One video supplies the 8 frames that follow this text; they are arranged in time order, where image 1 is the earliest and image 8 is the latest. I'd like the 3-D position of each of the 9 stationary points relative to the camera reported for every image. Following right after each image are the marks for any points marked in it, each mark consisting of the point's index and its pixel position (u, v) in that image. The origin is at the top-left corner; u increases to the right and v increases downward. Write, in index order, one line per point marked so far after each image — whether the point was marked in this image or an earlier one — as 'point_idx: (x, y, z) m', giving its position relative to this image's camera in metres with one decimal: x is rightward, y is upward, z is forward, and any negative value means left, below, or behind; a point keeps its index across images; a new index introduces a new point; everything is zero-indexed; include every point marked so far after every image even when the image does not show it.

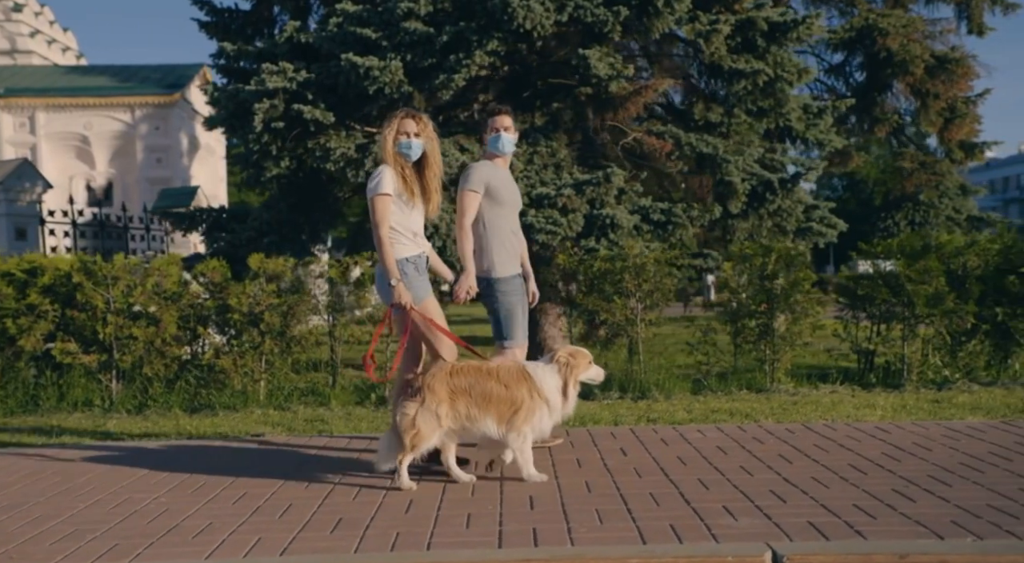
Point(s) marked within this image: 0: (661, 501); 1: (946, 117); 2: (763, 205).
0: (+0.7, -1.1, +4.5) m
1: (+8.7, +3.3, +18.7) m
2: (+3.3, +1.0, +12.4) m
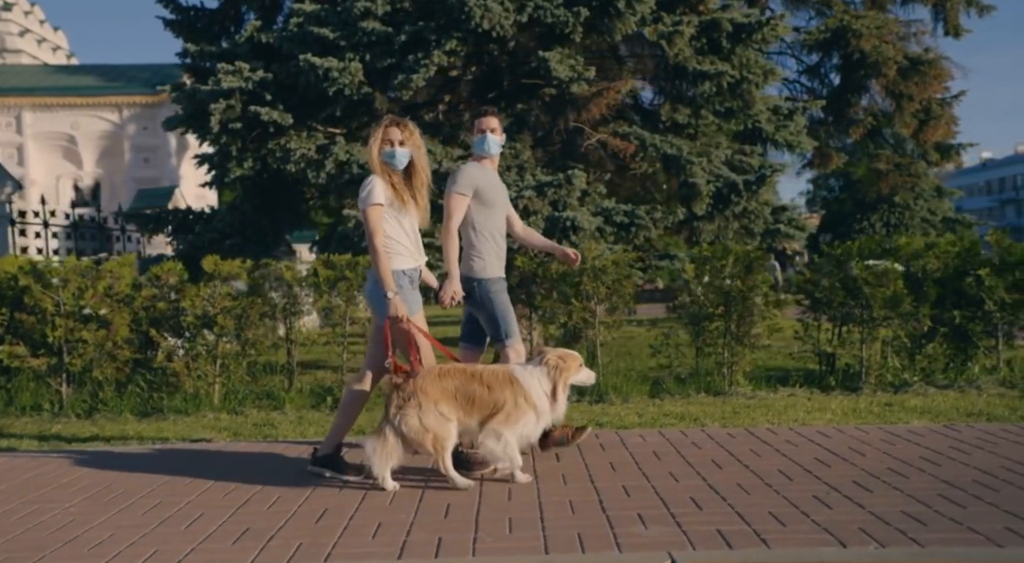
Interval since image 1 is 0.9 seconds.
0: (+0.3, -1.1, +4.5) m
1: (+8.2, +3.3, +18.7) m
2: (+2.8, +1.0, +12.4) m
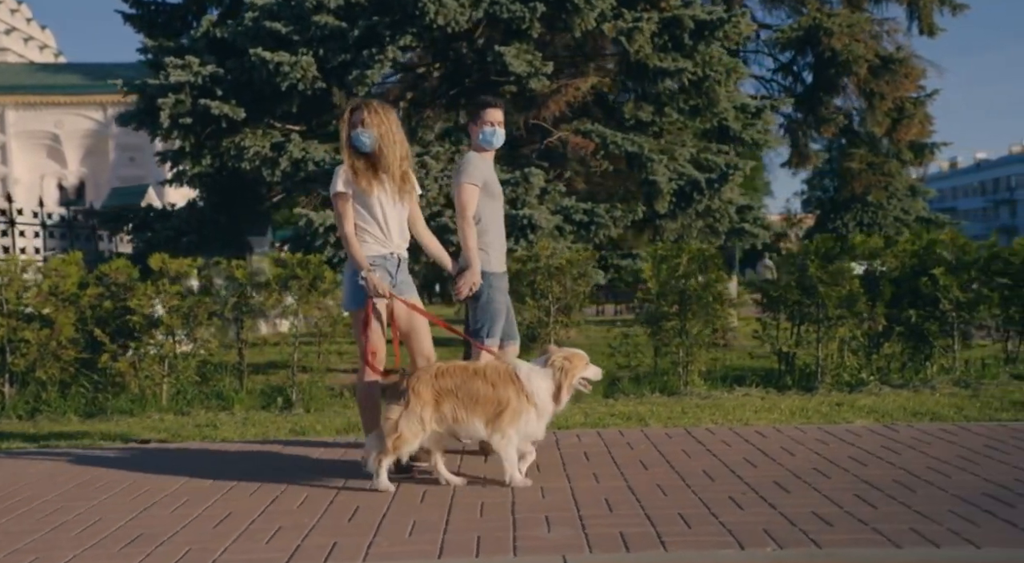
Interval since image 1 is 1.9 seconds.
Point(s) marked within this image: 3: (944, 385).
0: (-0.1, -1.1, +4.4) m
1: (+7.6, +3.3, +18.7) m
2: (+2.3, +1.0, +12.3) m
3: (+4.1, -1.0, +8.9) m
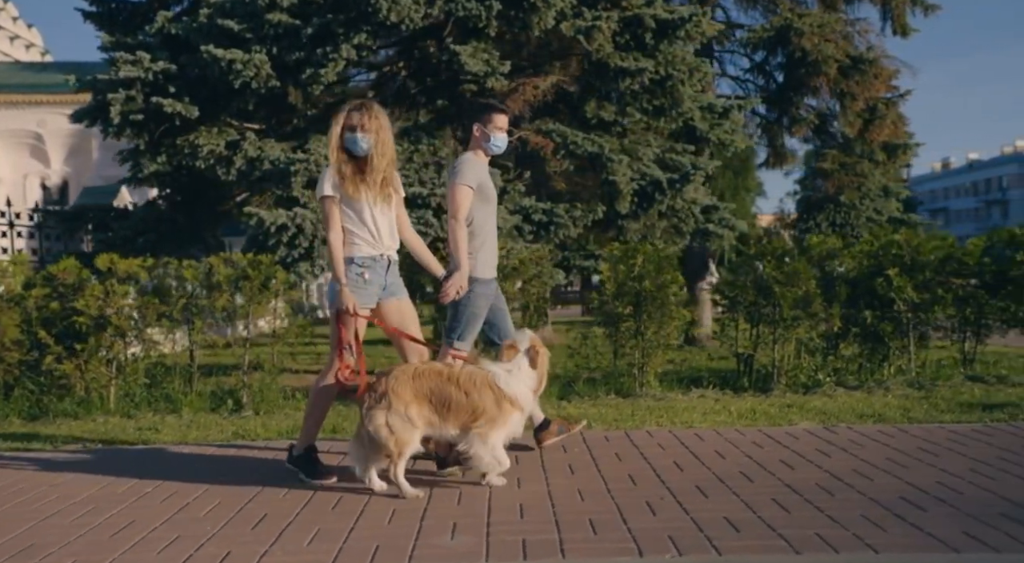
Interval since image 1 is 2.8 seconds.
0: (-0.5, -1.1, +4.3) m
1: (+7.1, +3.3, +18.7) m
2: (+1.8, +1.0, +12.3) m
3: (+3.6, -1.0, +8.9) m
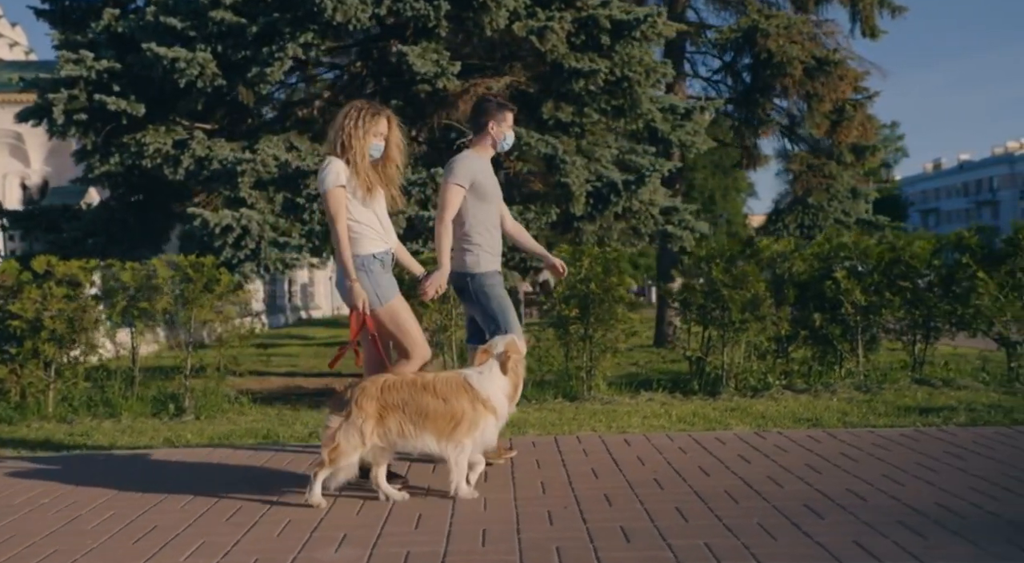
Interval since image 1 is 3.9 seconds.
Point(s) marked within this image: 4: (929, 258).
0: (-1.0, -1.1, +4.2) m
1: (+6.4, +3.2, +18.7) m
2: (+1.2, +1.0, +12.2) m
3: (+3.1, -1.0, +8.8) m
4: (+4.1, +0.2, +9.3) m
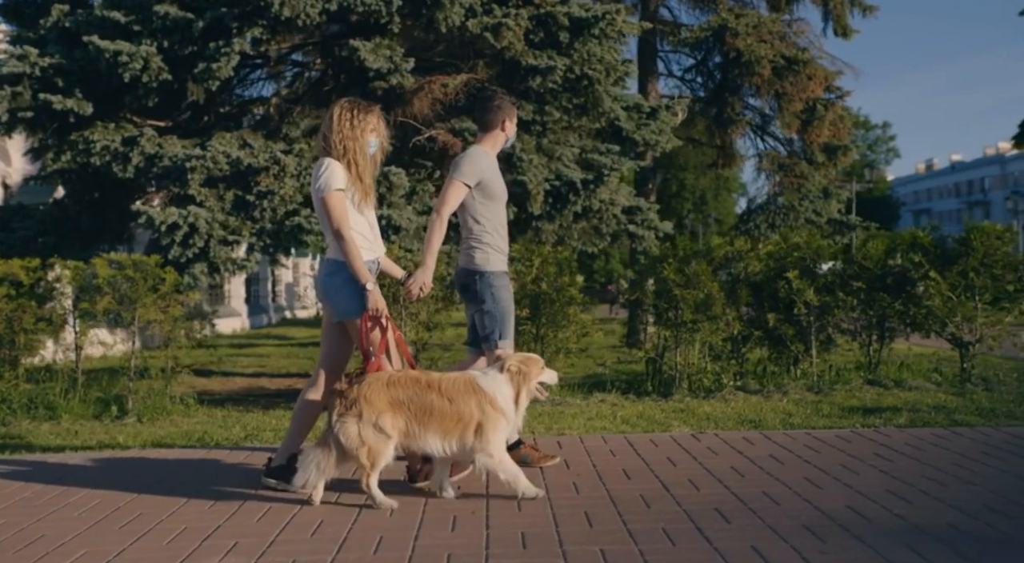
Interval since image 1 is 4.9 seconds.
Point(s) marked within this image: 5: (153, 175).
0: (-1.4, -1.1, +4.1) m
1: (+5.8, +3.2, +18.6) m
2: (+0.7, +1.0, +12.1) m
3: (+2.6, -1.0, +8.8) m
4: (+3.6, +0.2, +9.2) m
5: (-4.0, +1.2, +10.5) m
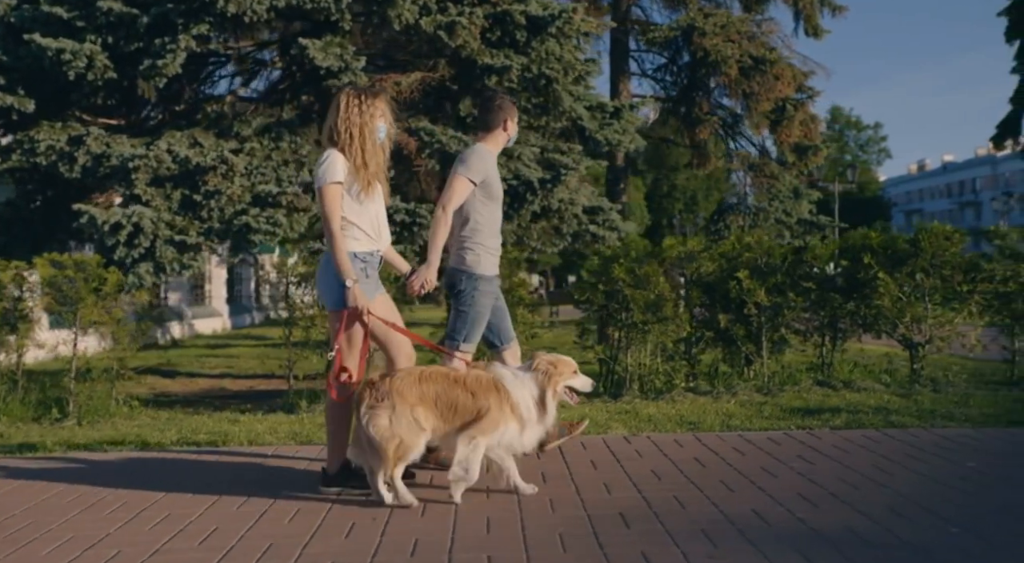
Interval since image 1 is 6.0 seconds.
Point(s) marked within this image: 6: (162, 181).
0: (-1.9, -1.1, +4.0) m
1: (+5.2, +3.2, +18.6) m
2: (+0.2, +1.0, +12.0) m
3: (+2.2, -1.0, +8.7) m
4: (+3.1, +0.2, +9.2) m
5: (-4.5, +1.2, +10.4) m
6: (-3.8, +1.1, +10.3) m
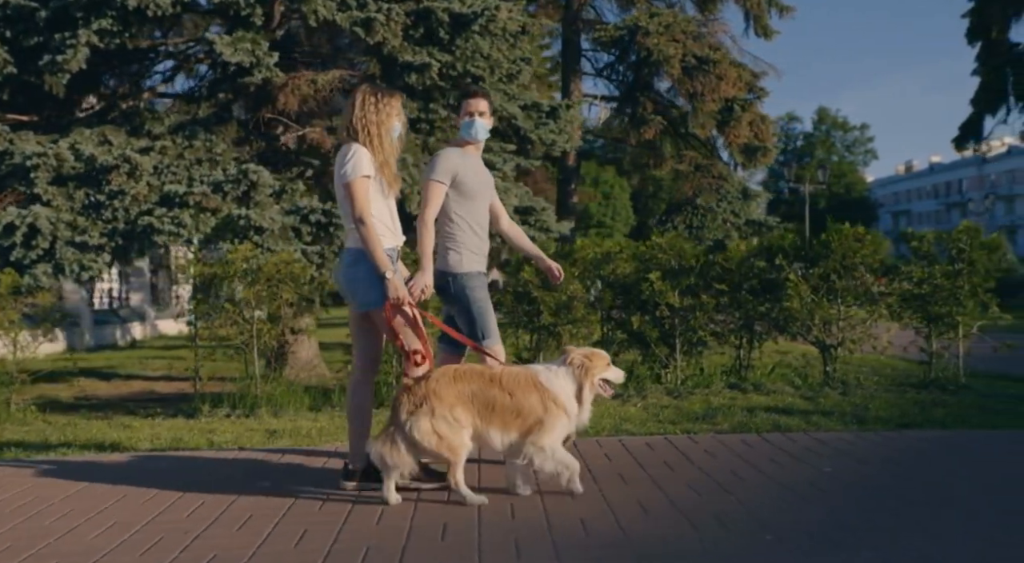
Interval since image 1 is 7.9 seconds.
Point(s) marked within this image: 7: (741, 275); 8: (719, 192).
0: (-2.6, -1.1, +3.7) m
1: (+4.1, +3.2, +18.5) m
2: (-0.7, +1.0, +11.8) m
3: (+1.3, -1.0, +8.6) m
4: (+2.3, +0.2, +9.1) m
5: (-5.4, +1.2, +10.1) m
6: (-4.7, +1.1, +10.0) m
7: (+2.3, +0.1, +9.1) m
8: (+4.4, +1.9, +19.9) m
